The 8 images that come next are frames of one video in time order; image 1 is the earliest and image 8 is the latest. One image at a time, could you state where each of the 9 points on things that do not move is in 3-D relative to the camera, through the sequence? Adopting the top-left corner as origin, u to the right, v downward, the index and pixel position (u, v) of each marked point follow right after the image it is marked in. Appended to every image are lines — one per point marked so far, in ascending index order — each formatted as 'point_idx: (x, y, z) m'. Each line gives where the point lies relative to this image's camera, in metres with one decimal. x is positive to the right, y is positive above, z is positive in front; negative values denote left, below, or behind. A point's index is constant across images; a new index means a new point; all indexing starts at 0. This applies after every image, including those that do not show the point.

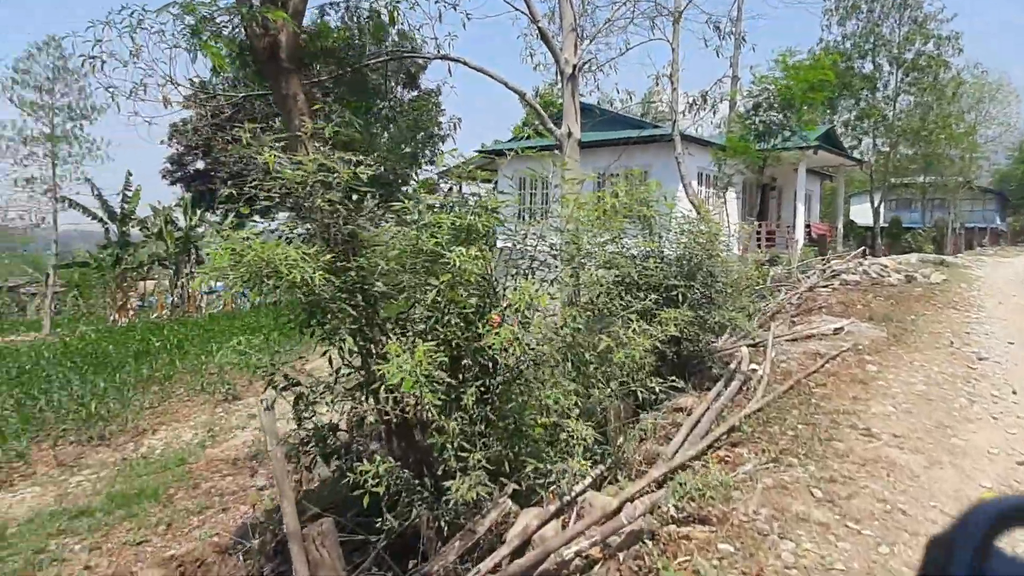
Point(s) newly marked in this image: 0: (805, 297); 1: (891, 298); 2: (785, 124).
0: (+4.3, -0.1, +10.1) m
1: (+5.8, -0.1, +10.6) m
2: (+4.0, +2.4, +10.0) m
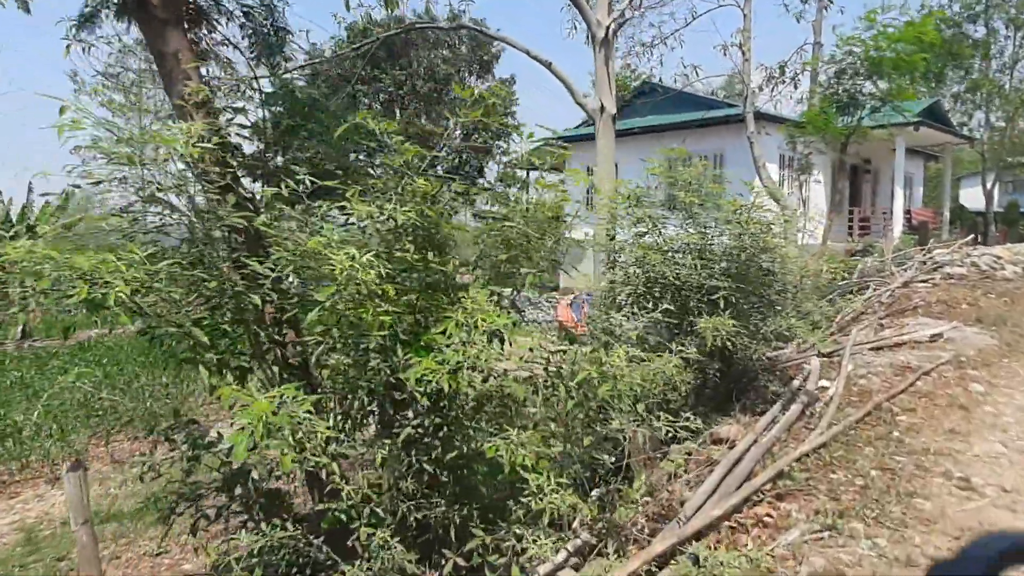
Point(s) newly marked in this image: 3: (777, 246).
0: (+4.9, -0.1, +8.7) m
1: (+6.4, -0.1, +9.0) m
2: (+4.5, +2.4, +8.7) m
3: (+1.9, +0.3, +5.0) m
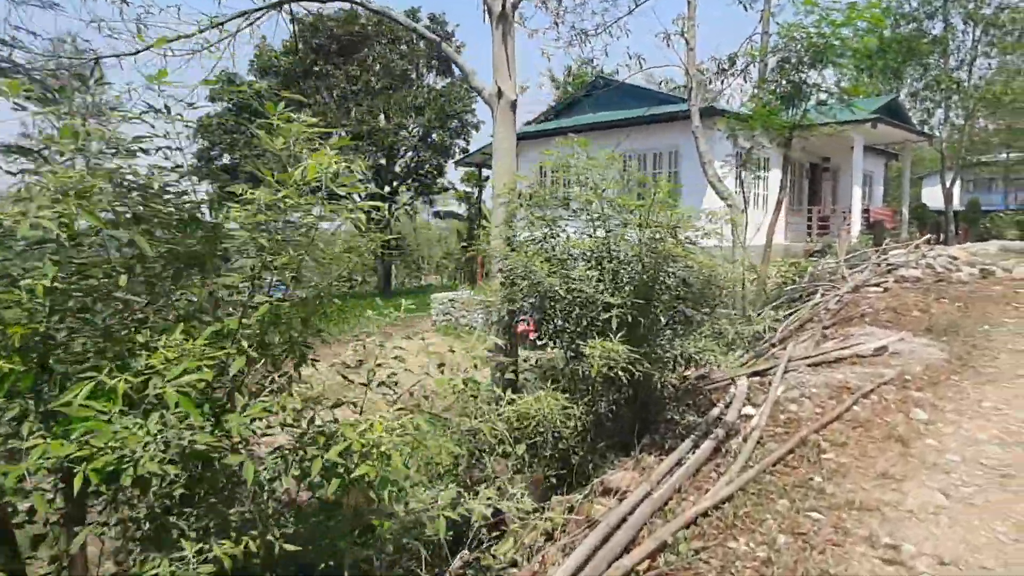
0: (+3.9, -0.1, +8.1) m
1: (+5.5, -0.1, +8.5) m
2: (+3.6, +2.4, +8.1) m
3: (+1.1, +0.2, +4.3) m
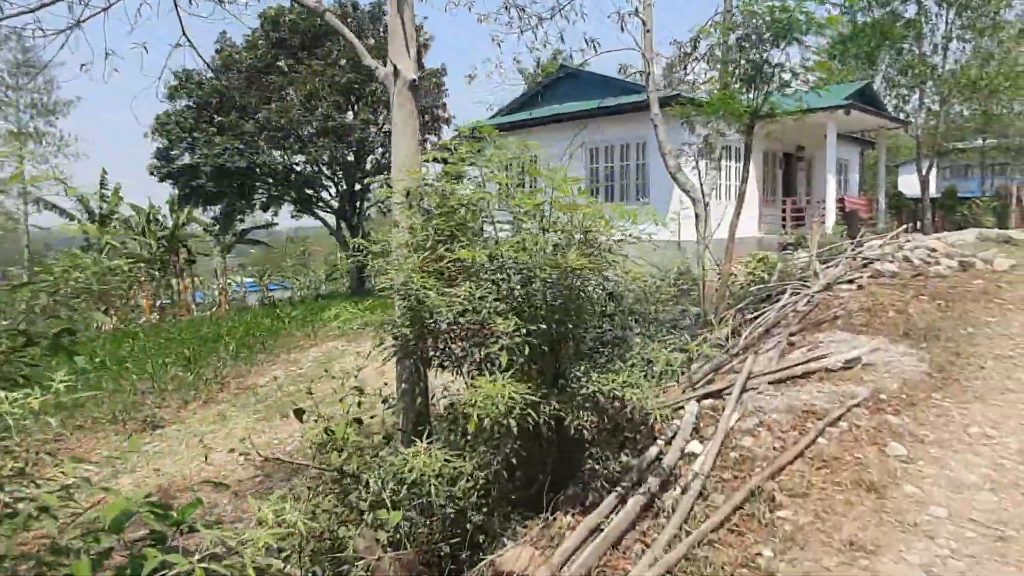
0: (+3.3, -0.1, +7.4) m
1: (+4.8, -0.1, +7.8) m
2: (+2.9, +2.4, +7.3) m
3: (+0.5, +0.1, +3.5) m
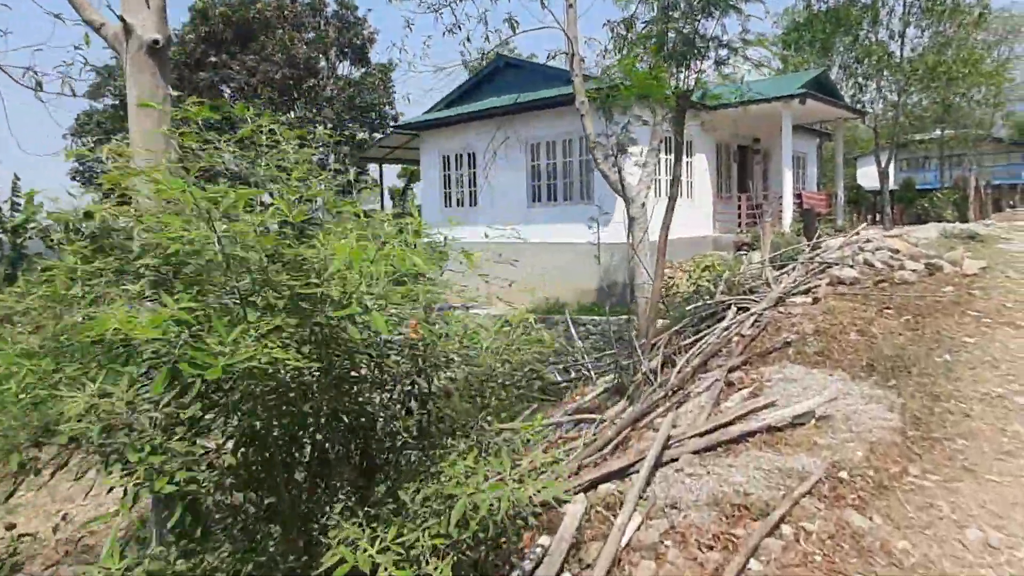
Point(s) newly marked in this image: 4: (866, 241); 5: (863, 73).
0: (+2.3, -0.3, +6.2) m
1: (+3.8, -0.2, +6.7) m
2: (+1.8, +2.2, +6.1) m
3: (-0.3, -0.1, +2.2) m
4: (+5.3, +0.7, +10.4) m
5: (+9.5, +5.8, +18.6) m
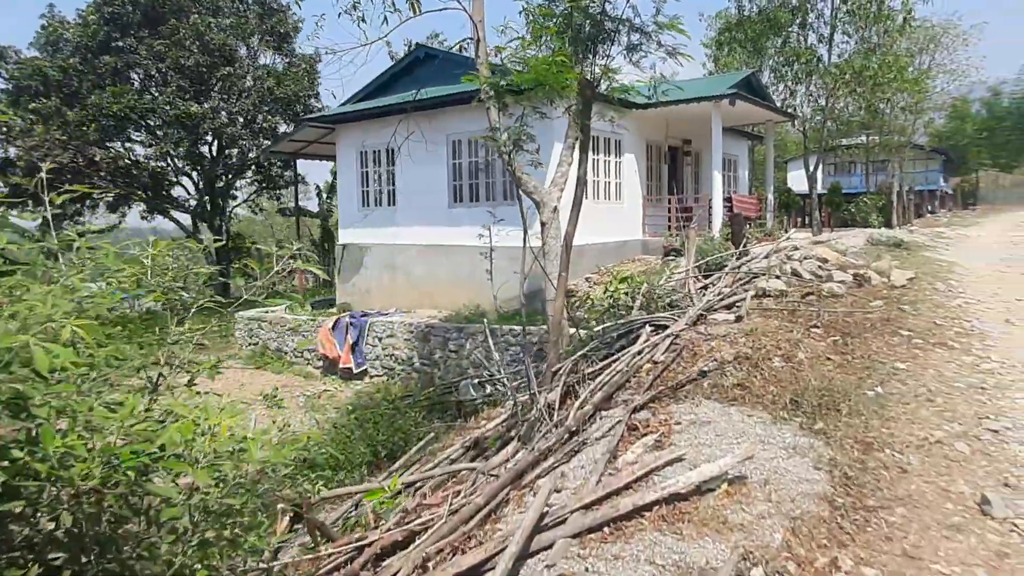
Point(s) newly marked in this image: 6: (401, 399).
0: (+1.4, -0.4, +5.5) m
1: (+2.8, -0.4, +6.1) m
2: (+0.9, +2.1, +5.3) m
3: (-0.9, -0.2, +1.3) m
4: (+4.0, +0.6, +9.9) m
5: (+7.5, +5.7, +18.4) m
6: (-1.8, -1.8, +11.4) m
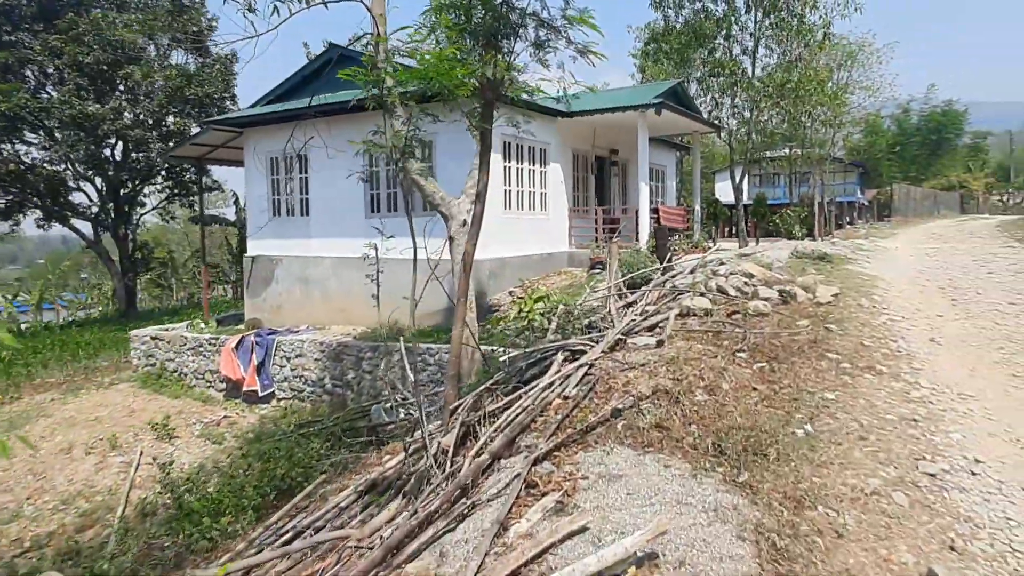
0: (+0.6, -0.6, +4.9) m
1: (+2.0, -0.5, +5.7) m
2: (+0.2, +1.9, +4.8) m
3: (-1.2, -0.4, +0.6) m
4: (+2.9, +0.4, +9.6) m
5: (+5.5, +5.4, +18.5) m
6: (-3.1, -2.1, +10.5) m
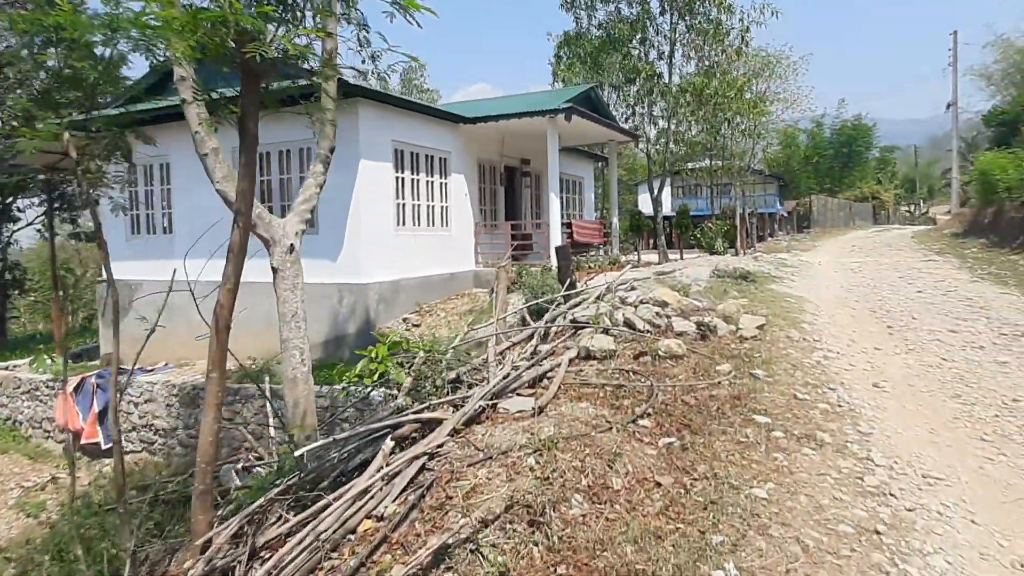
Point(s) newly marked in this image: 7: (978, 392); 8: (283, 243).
0: (-0.3, -0.9, +3.4) m
1: (+1.0, -0.8, +4.3) m
2: (-0.8, +1.6, +3.3) m
3: (-1.8, -0.6, -1.1) m
4: (+1.4, 0.0, +8.3) m
5: (+3.1, +4.9, +17.5) m
6: (-4.6, -2.5, +8.6) m
7: (+3.6, -0.8, +5.4) m
8: (-1.7, +0.3, +5.0) m
